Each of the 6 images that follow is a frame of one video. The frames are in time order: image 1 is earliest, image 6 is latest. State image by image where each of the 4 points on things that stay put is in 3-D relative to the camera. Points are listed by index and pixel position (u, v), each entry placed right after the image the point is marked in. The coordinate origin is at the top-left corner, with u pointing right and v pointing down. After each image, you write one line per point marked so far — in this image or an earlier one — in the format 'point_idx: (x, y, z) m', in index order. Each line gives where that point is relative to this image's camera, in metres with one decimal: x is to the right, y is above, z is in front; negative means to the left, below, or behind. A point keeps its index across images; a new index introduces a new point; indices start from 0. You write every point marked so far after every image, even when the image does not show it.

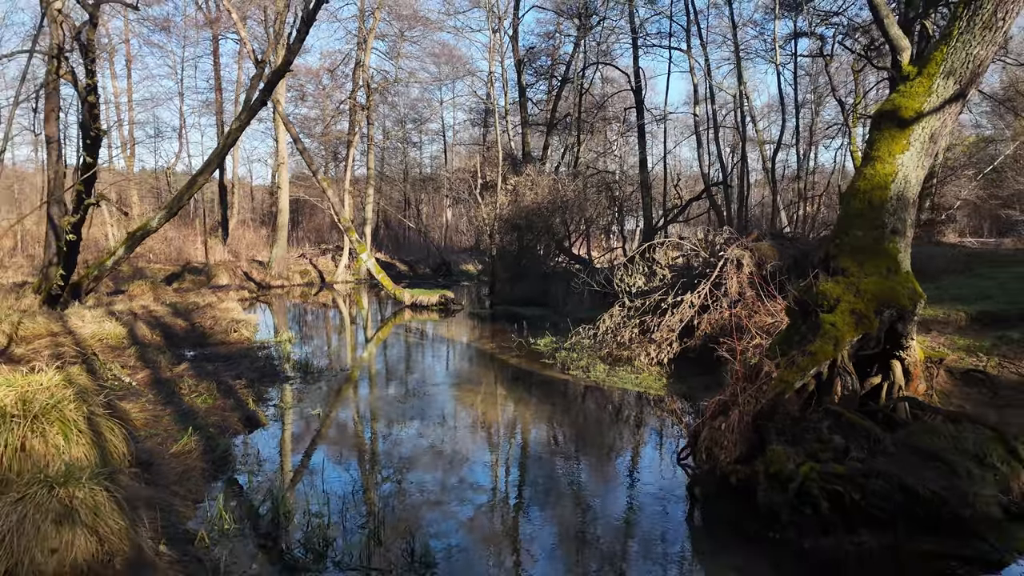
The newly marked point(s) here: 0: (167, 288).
0: (-10.3, 0.0, +19.0) m
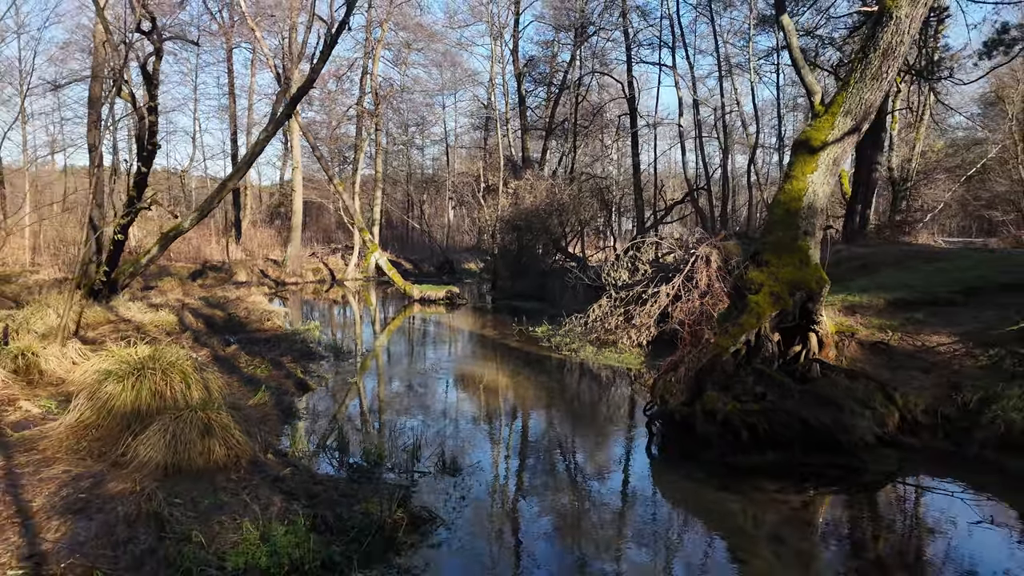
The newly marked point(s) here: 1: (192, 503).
0: (-10.3, +0.1, +20.6) m
1: (-2.2, -1.5, +4.4) m
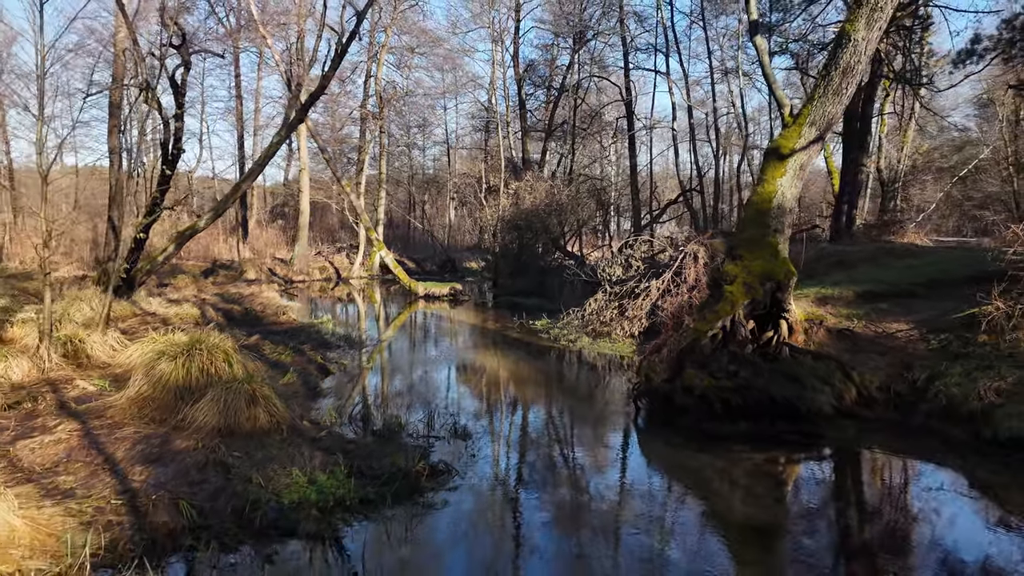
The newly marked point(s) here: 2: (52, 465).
0: (-10.3, +0.2, +21.4) m
1: (-2.1, -1.4, +5.2) m
2: (-3.5, -1.3, +4.8) m
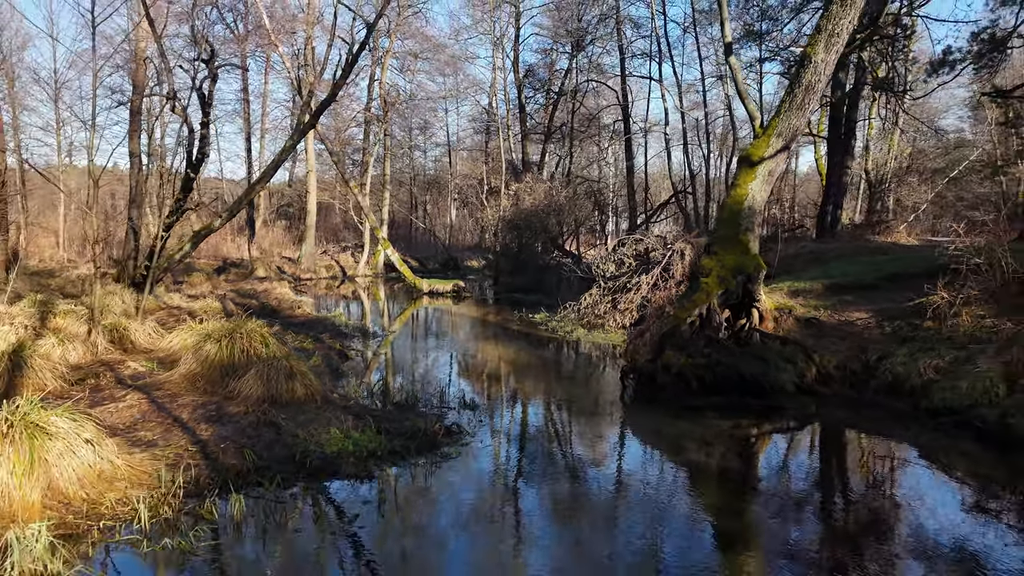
0: (-10.3, +0.3, +22.4) m
1: (-2.1, -1.3, +6.2) m
2: (-3.5, -1.2, +5.8) m
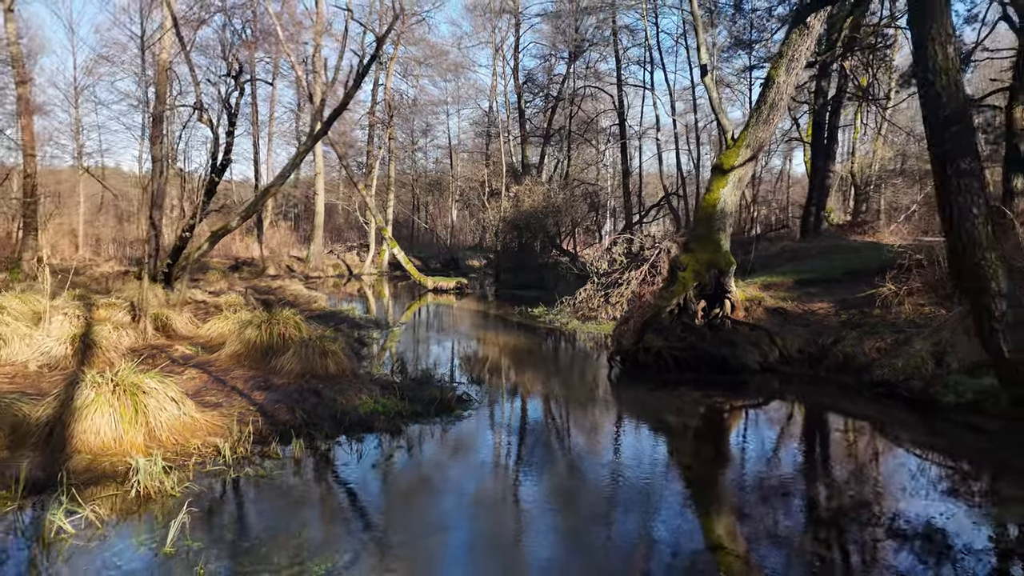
0: (-10.3, +0.4, +23.5) m
1: (-2.1, -1.1, +7.3) m
2: (-3.4, -1.1, +7.0) m
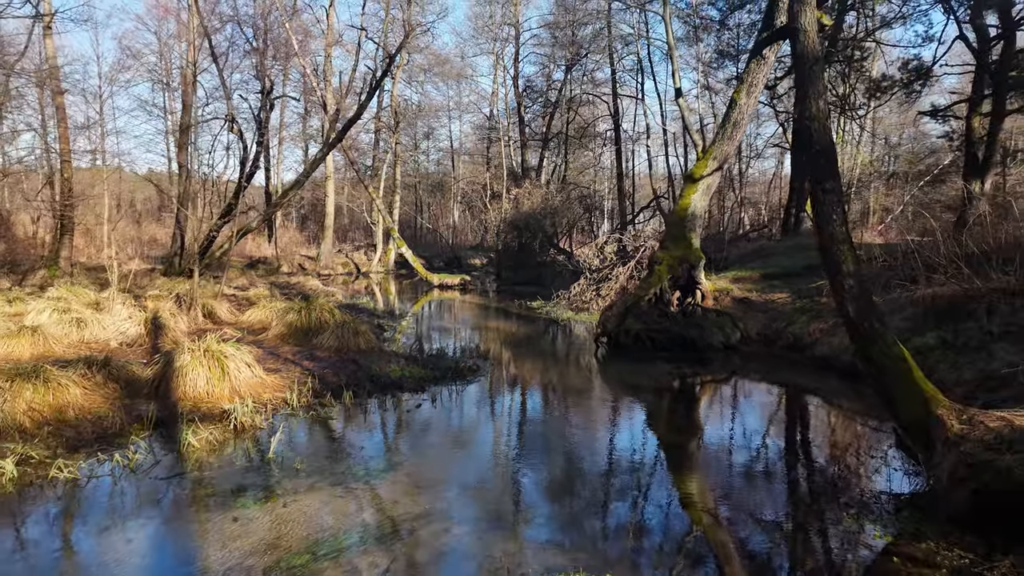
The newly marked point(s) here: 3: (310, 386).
0: (-10.2, +0.5, +25.2) m
1: (-2.1, -1.0, +8.9) m
2: (-3.4, -1.0, +8.6) m
3: (-2.5, -1.2, +7.7) m
